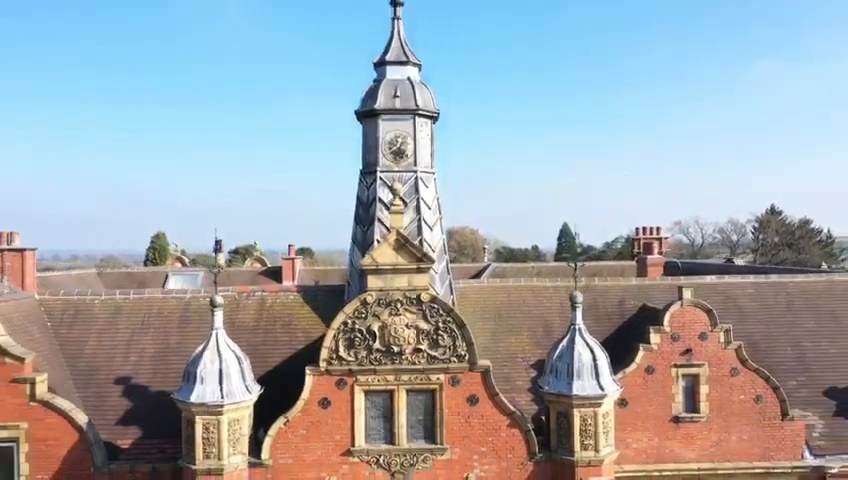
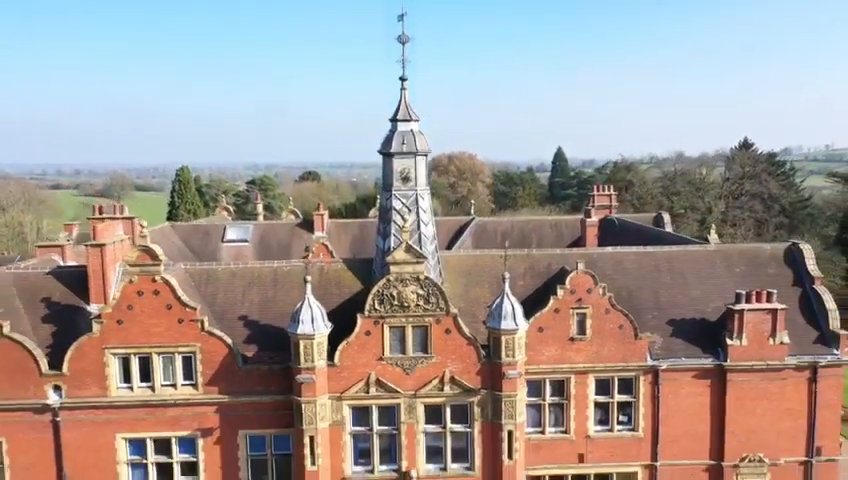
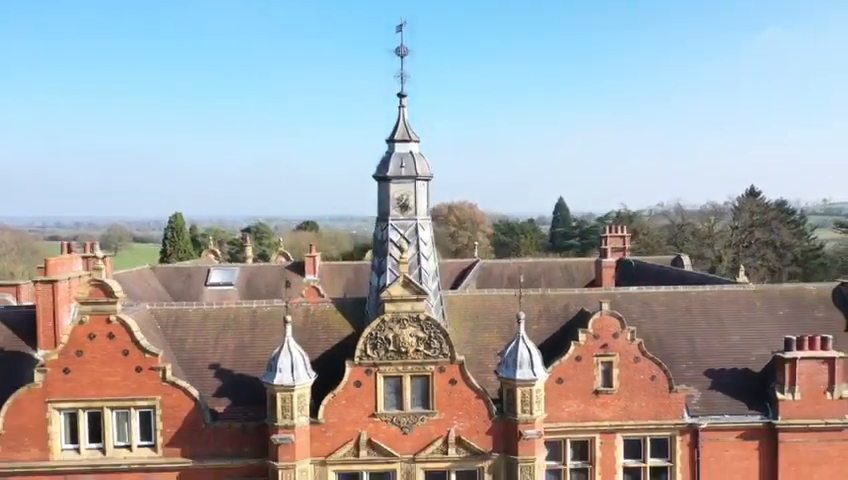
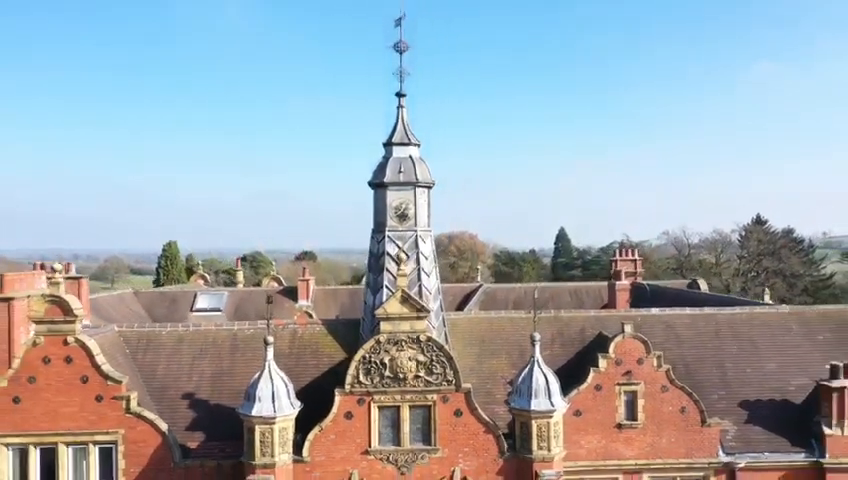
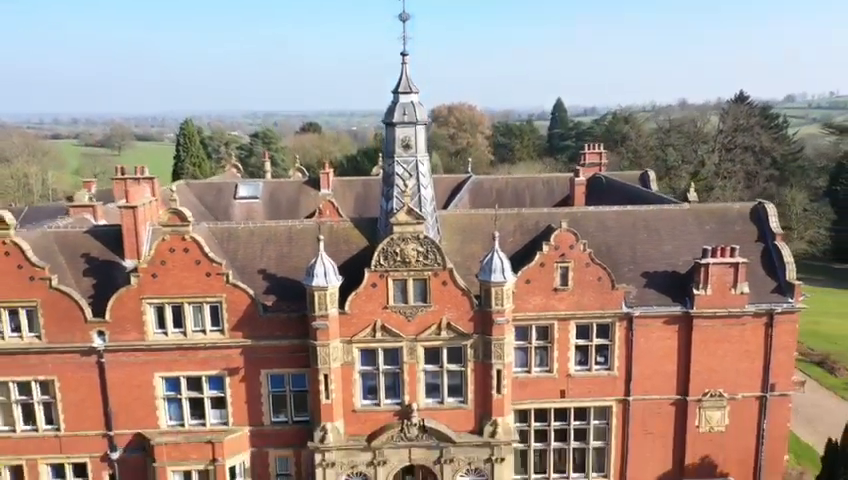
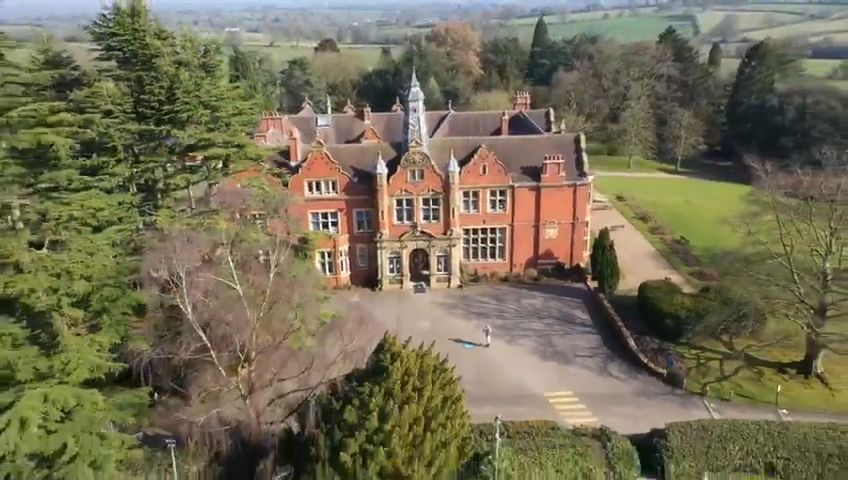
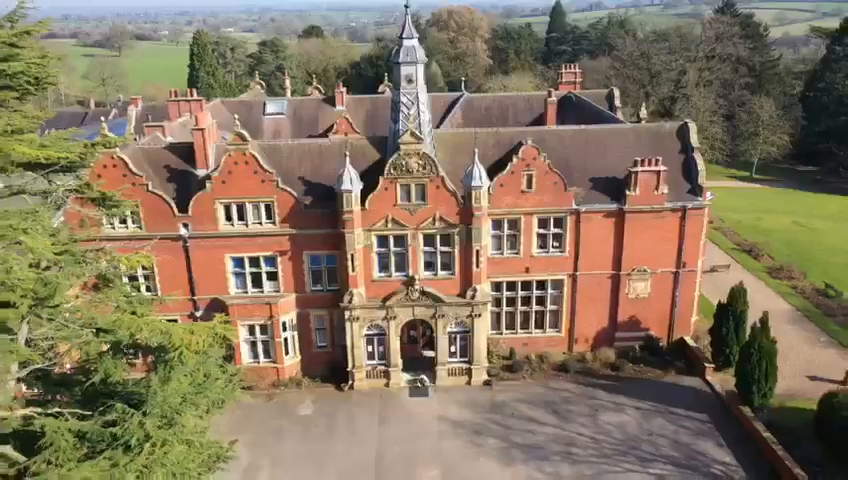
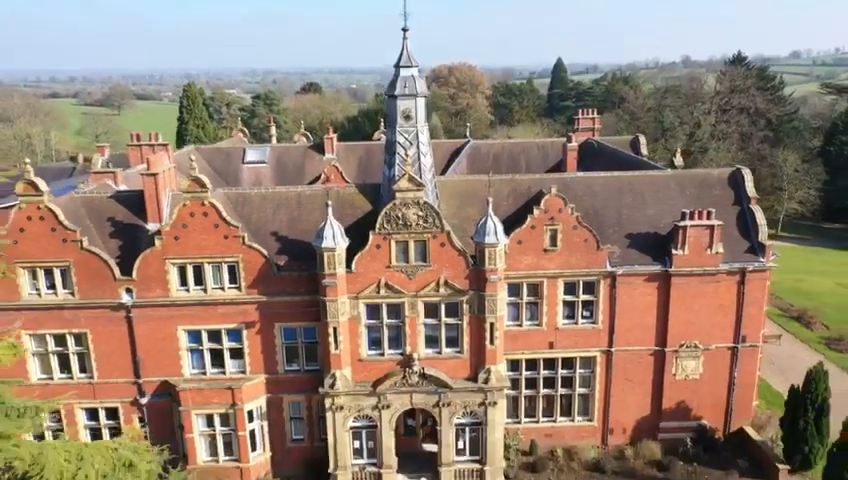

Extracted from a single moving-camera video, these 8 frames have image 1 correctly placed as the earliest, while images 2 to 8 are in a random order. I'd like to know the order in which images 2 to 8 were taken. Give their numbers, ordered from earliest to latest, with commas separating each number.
4, 3, 2, 5, 8, 7, 6
